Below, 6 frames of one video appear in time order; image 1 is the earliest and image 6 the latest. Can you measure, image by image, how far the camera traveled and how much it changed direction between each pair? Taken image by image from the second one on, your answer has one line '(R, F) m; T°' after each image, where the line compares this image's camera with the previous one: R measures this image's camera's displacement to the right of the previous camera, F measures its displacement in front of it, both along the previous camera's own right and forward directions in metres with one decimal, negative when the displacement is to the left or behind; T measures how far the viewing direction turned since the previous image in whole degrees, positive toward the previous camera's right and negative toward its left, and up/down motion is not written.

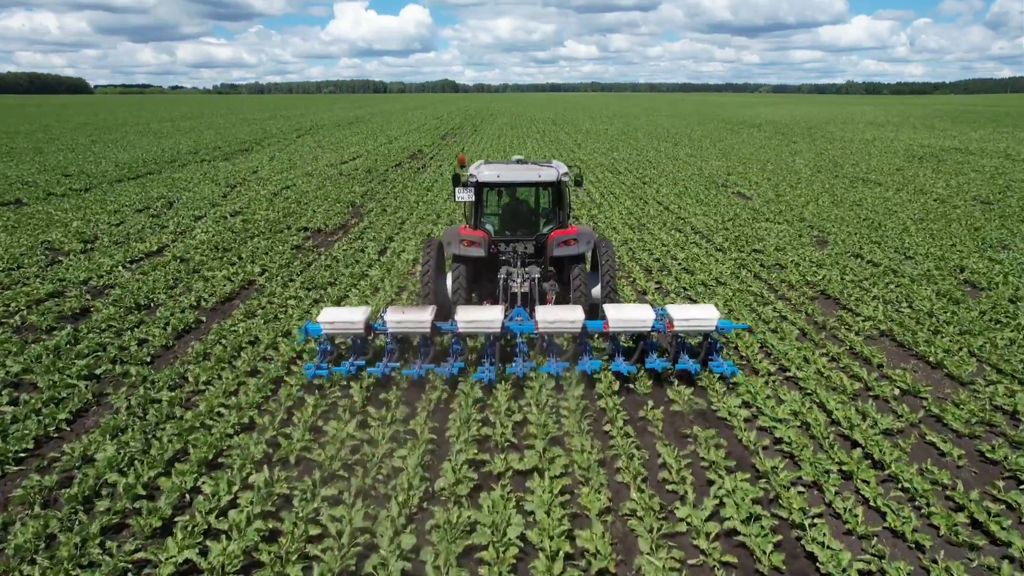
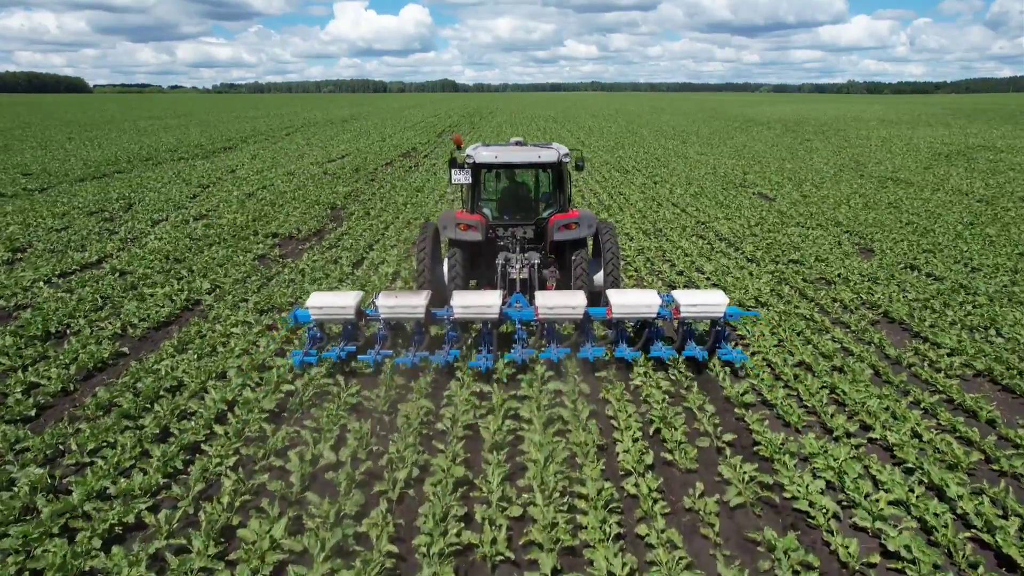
(0.0, +1.7) m; 0°
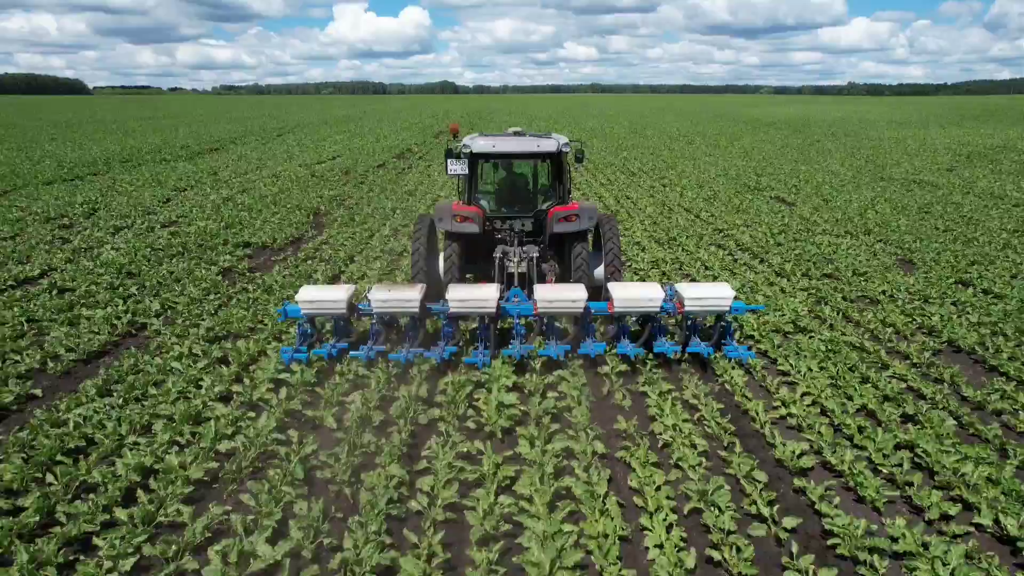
(0.0, +1.2) m; 0°
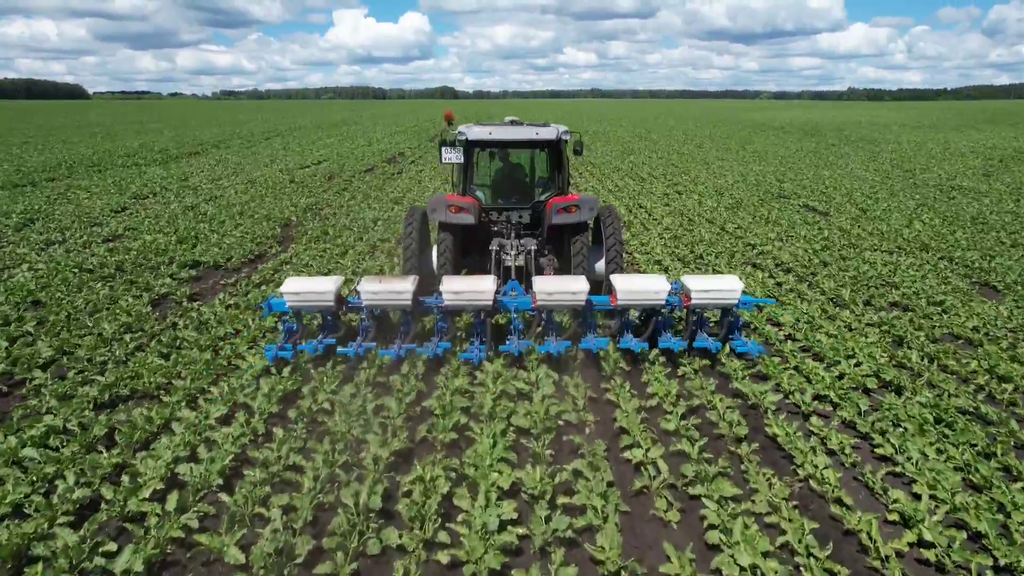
(0.0, +1.8) m; 0°
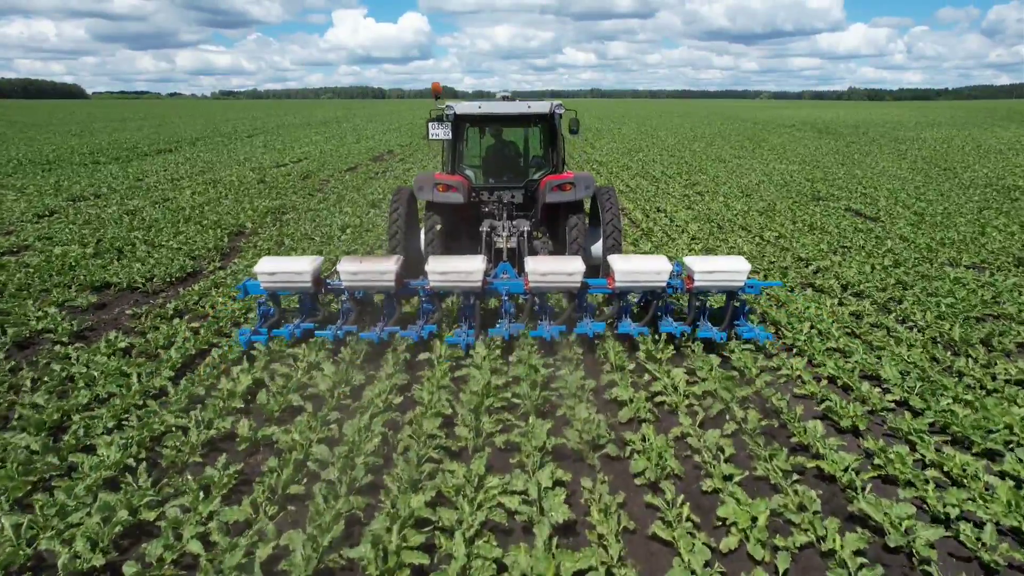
(+0.1, +2.1) m; 0°
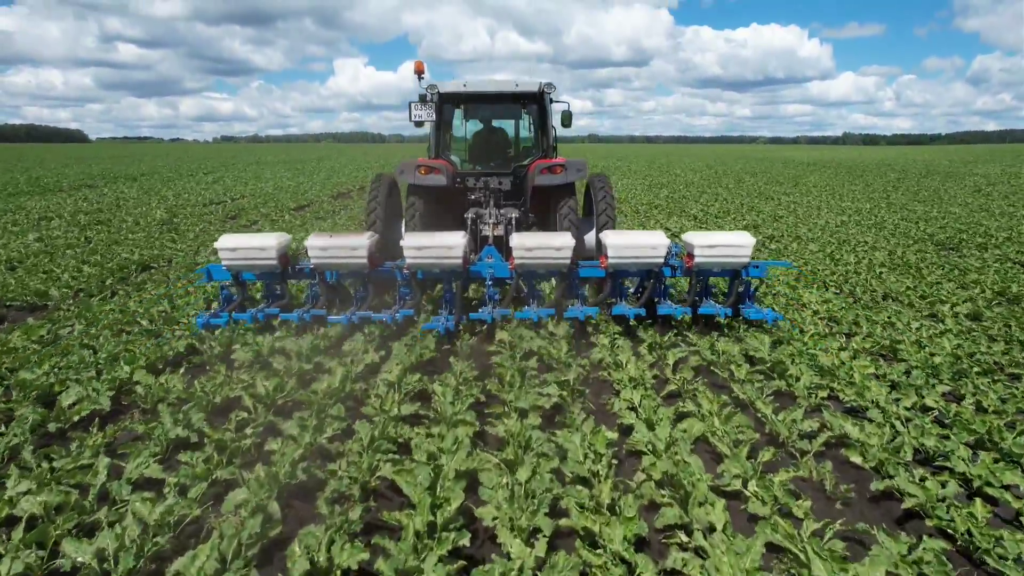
(+0.1, +4.6) m; 0°
